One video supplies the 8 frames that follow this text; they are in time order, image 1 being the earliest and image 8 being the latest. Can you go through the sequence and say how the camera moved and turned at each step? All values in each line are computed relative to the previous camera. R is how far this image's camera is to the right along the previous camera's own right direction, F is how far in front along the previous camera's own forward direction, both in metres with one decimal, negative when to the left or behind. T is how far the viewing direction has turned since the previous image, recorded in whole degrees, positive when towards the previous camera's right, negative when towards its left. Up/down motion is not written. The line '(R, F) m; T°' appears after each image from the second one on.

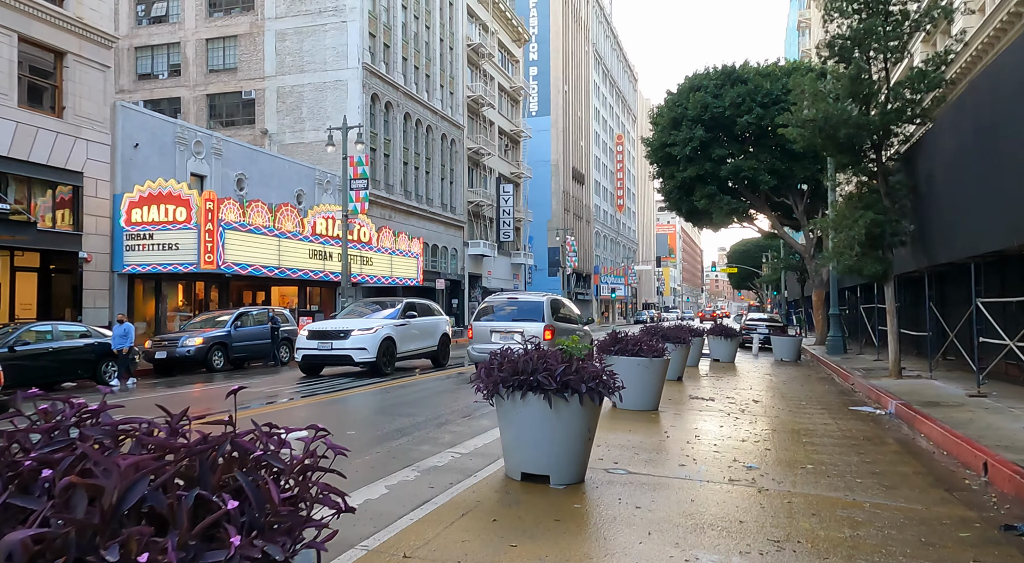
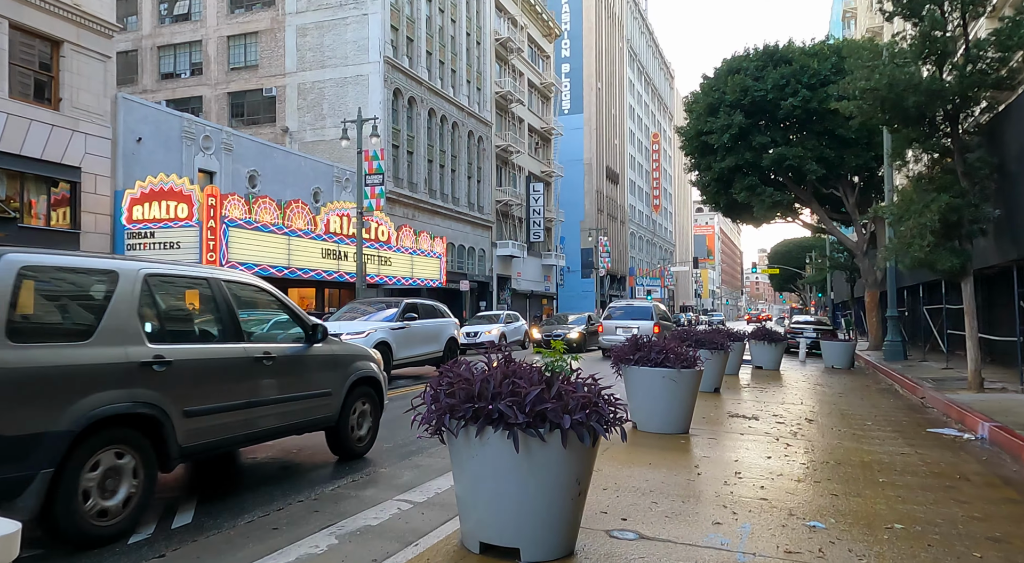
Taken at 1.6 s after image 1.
(+0.5, +1.9) m; -3°
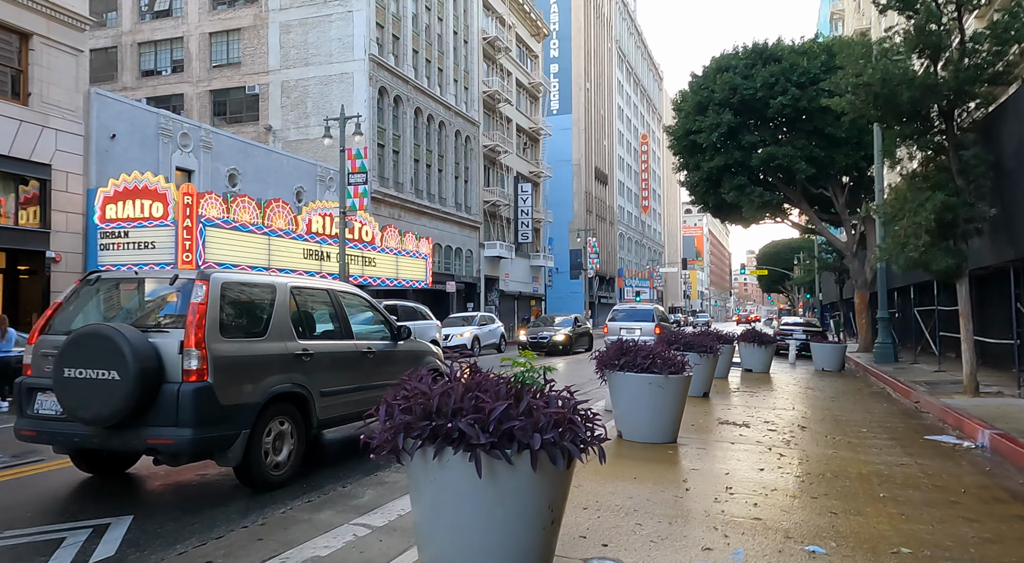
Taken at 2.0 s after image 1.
(+0.1, +0.5) m; +1°
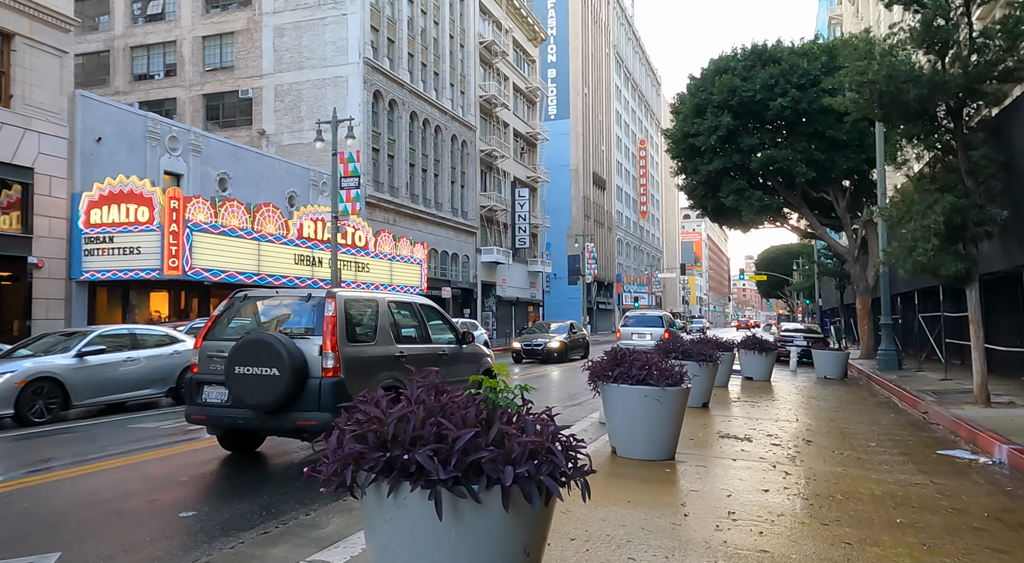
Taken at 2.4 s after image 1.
(+0.1, +0.5) m; 0°
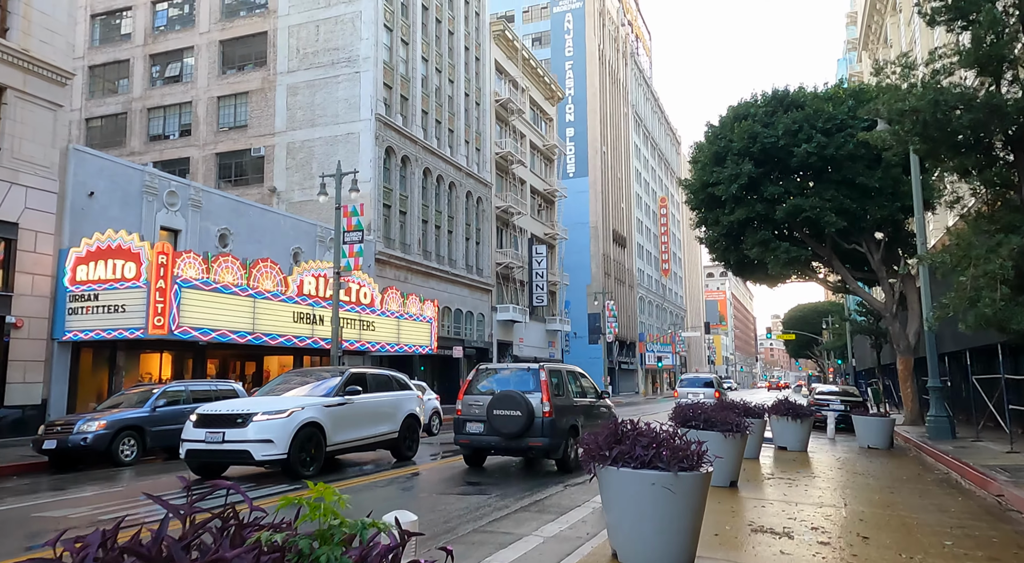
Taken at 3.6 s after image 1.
(+0.4, +1.6) m; -2°
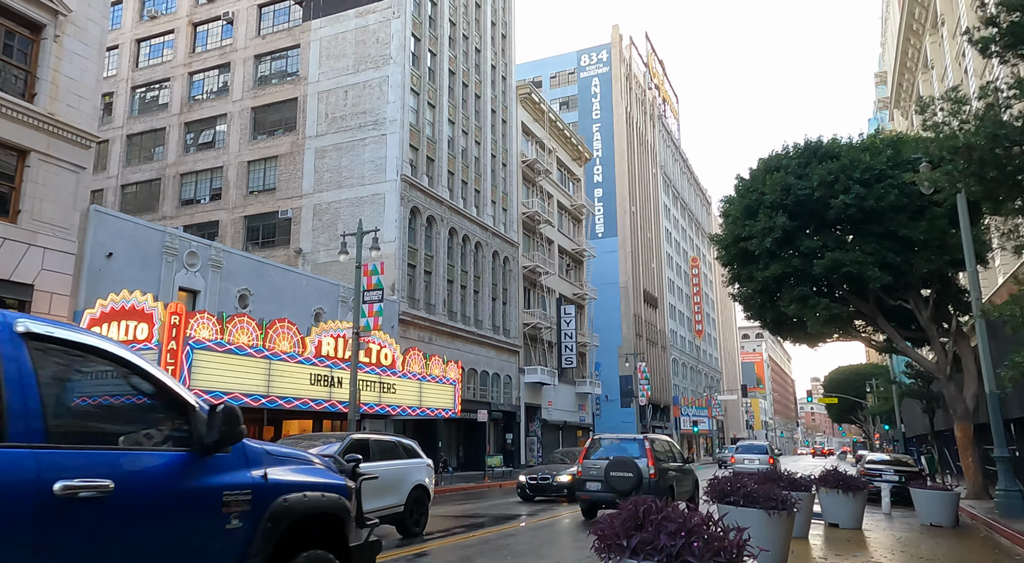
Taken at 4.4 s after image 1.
(+0.2, +1.0) m; -2°
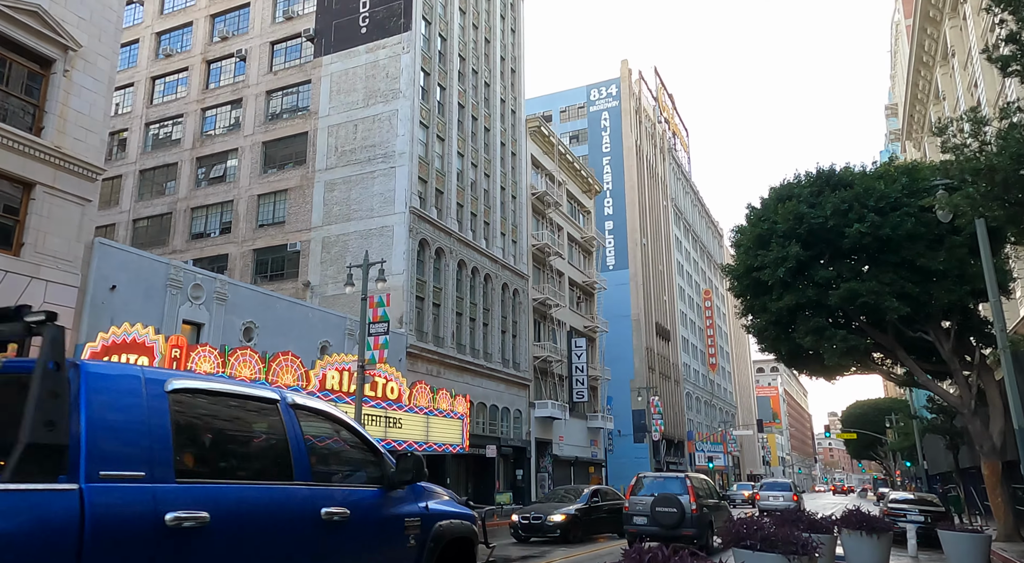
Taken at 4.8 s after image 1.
(+0.1, +0.4) m; -1°
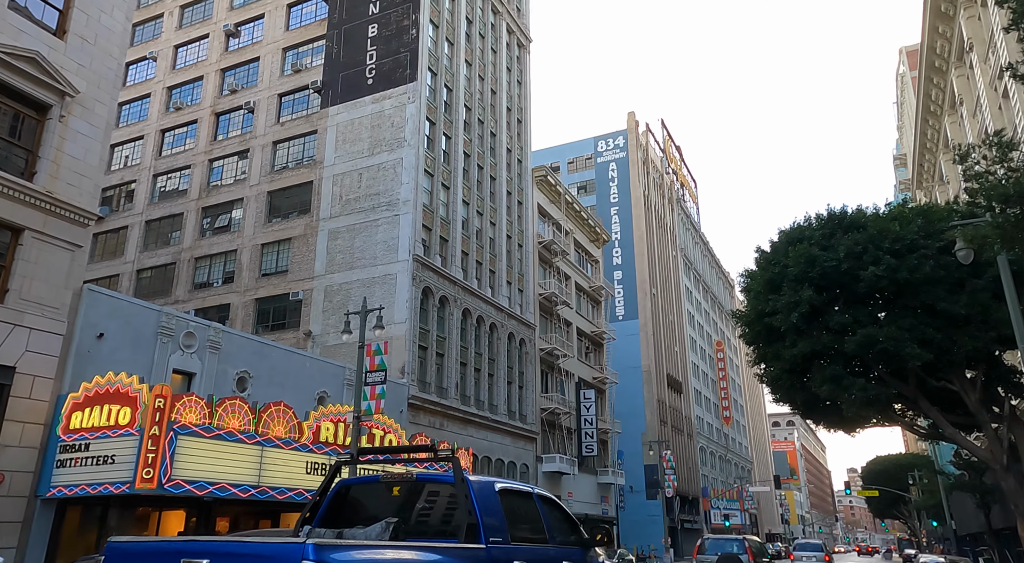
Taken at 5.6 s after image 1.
(+0.3, +0.9) m; -1°
